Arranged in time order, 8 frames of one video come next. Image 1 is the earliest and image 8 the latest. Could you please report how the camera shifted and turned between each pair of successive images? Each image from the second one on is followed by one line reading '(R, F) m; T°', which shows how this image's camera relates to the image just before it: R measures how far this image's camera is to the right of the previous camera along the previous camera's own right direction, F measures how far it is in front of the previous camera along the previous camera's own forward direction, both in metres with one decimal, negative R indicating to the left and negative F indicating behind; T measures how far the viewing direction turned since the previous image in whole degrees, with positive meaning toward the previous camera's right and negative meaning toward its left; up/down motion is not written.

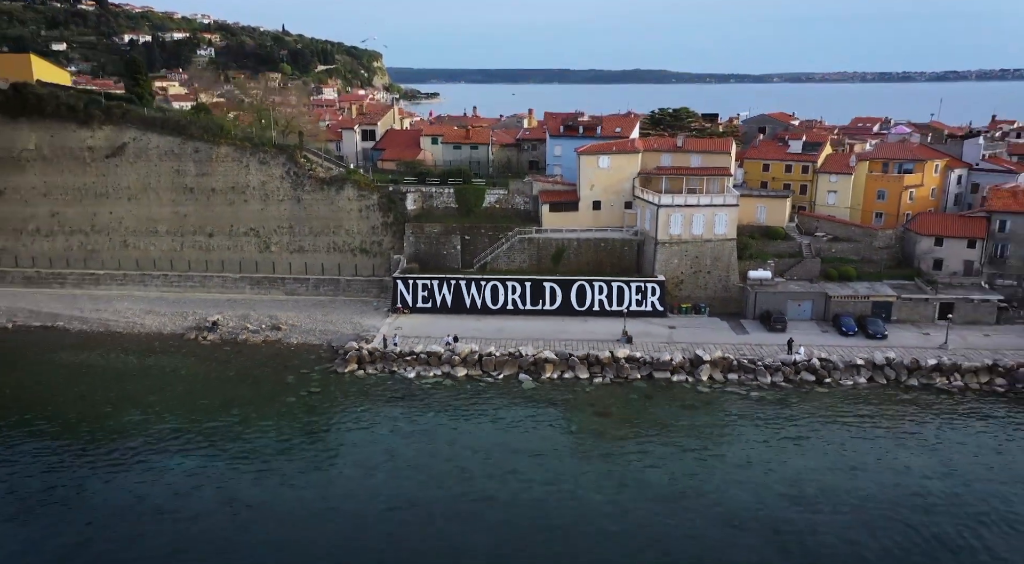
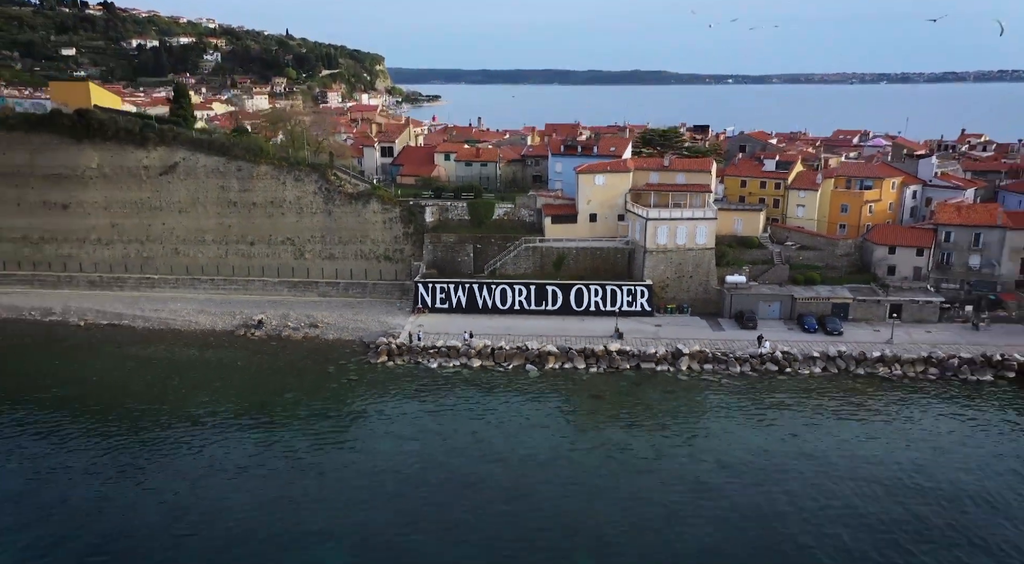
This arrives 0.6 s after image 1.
(-0.1, -1.6) m; 0°
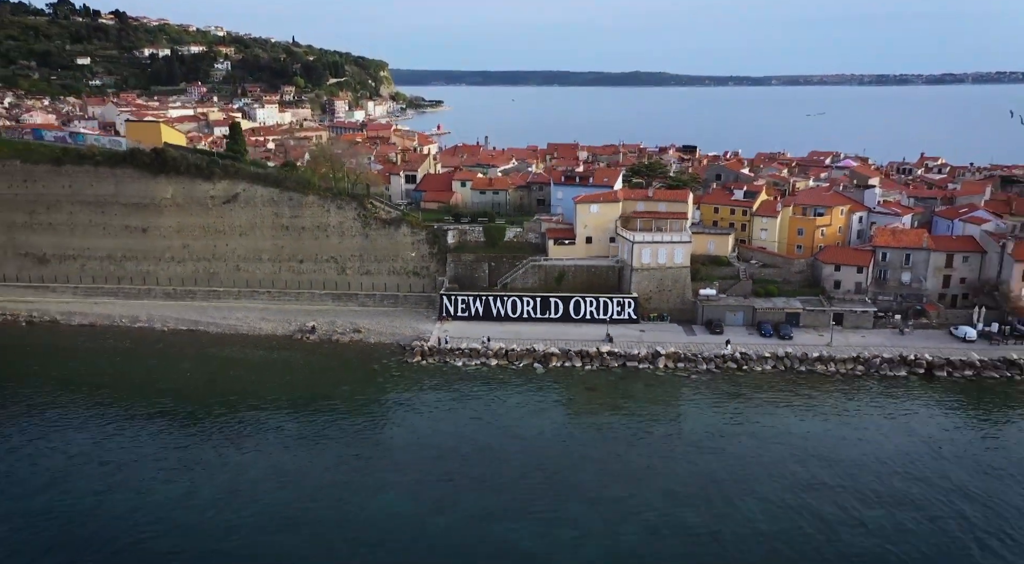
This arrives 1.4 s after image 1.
(-0.2, -2.6) m; 0°
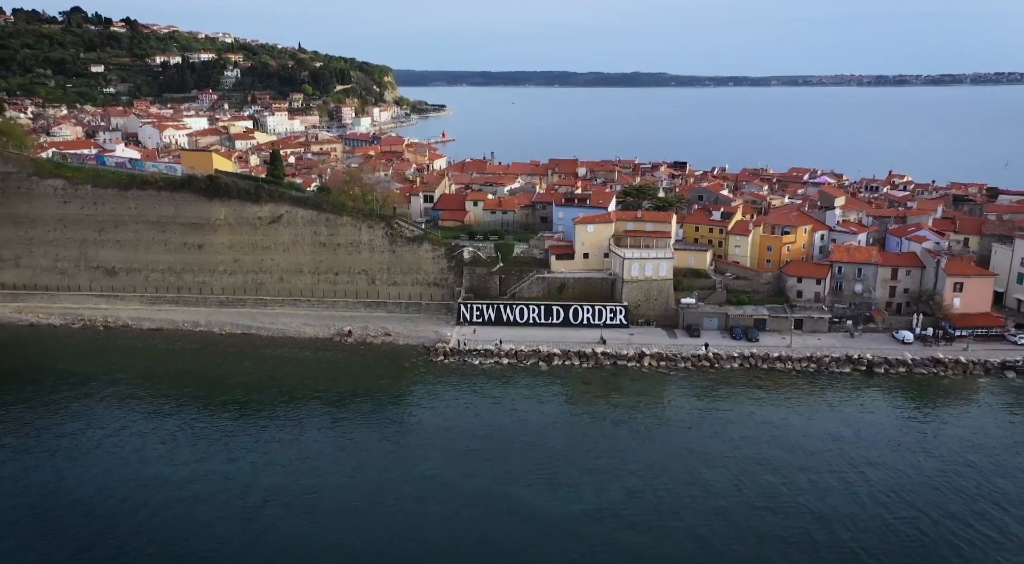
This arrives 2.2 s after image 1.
(-0.2, -2.6) m; 0°
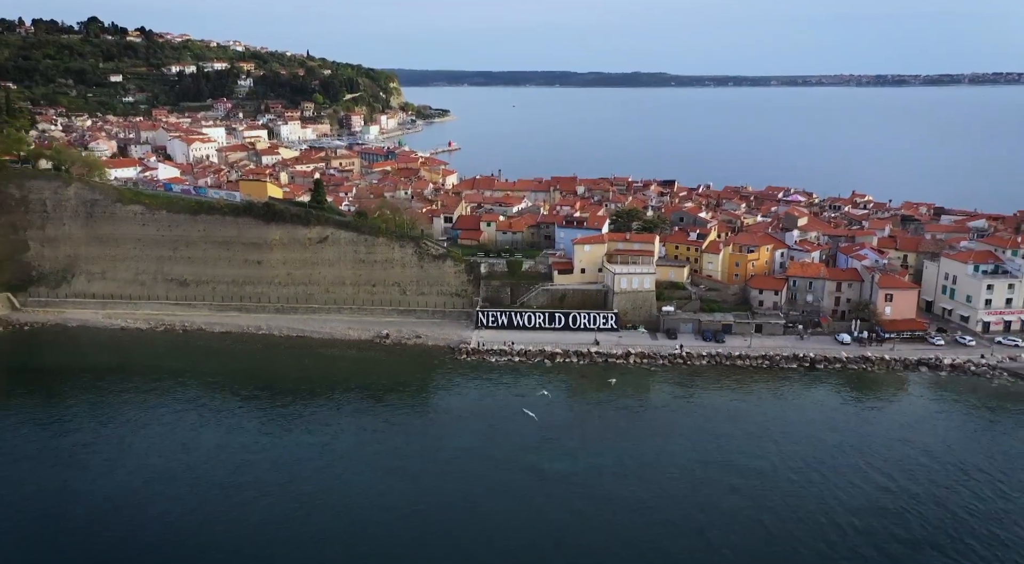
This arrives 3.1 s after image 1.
(-0.2, -3.7) m; 0°
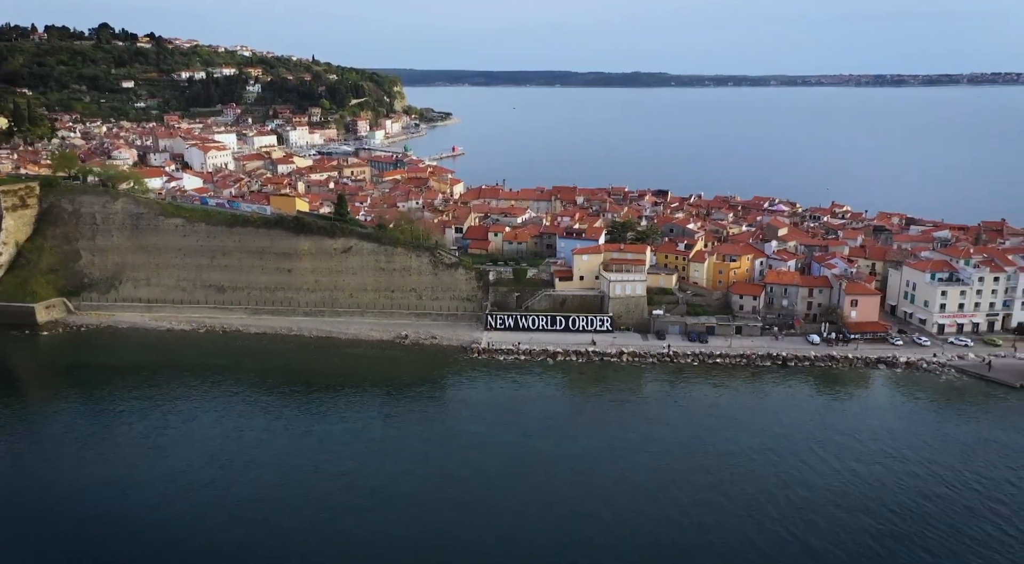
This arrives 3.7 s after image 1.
(-0.2, -2.5) m; 0°
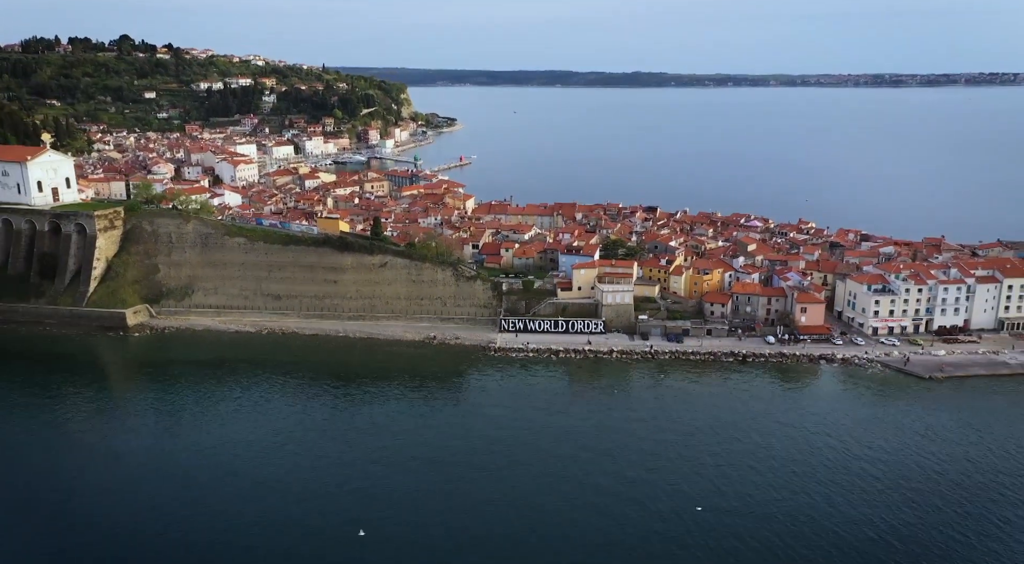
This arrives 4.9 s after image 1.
(-0.3, -5.0) m; 0°
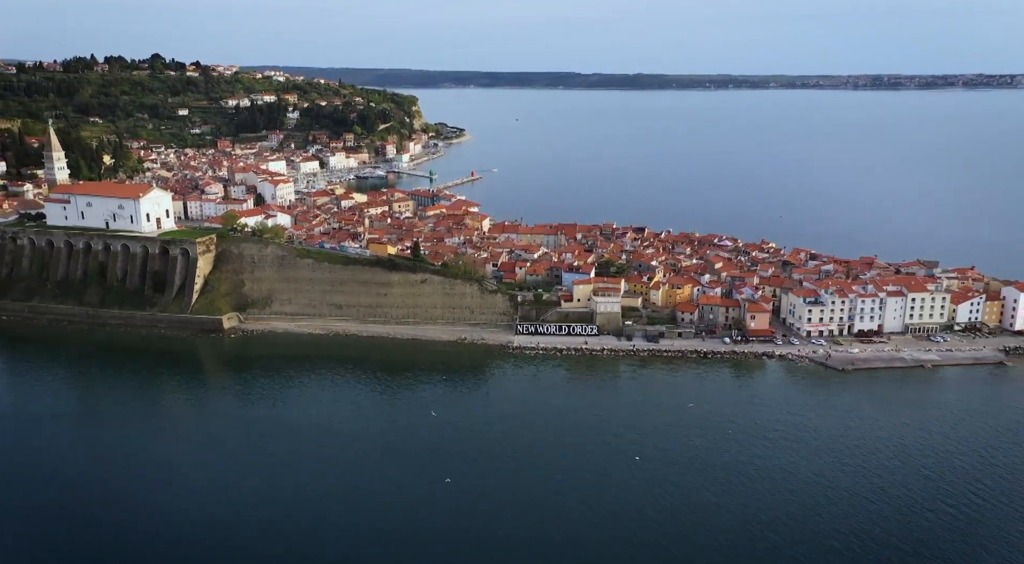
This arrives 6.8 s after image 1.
(-0.5, -8.0) m; 0°
